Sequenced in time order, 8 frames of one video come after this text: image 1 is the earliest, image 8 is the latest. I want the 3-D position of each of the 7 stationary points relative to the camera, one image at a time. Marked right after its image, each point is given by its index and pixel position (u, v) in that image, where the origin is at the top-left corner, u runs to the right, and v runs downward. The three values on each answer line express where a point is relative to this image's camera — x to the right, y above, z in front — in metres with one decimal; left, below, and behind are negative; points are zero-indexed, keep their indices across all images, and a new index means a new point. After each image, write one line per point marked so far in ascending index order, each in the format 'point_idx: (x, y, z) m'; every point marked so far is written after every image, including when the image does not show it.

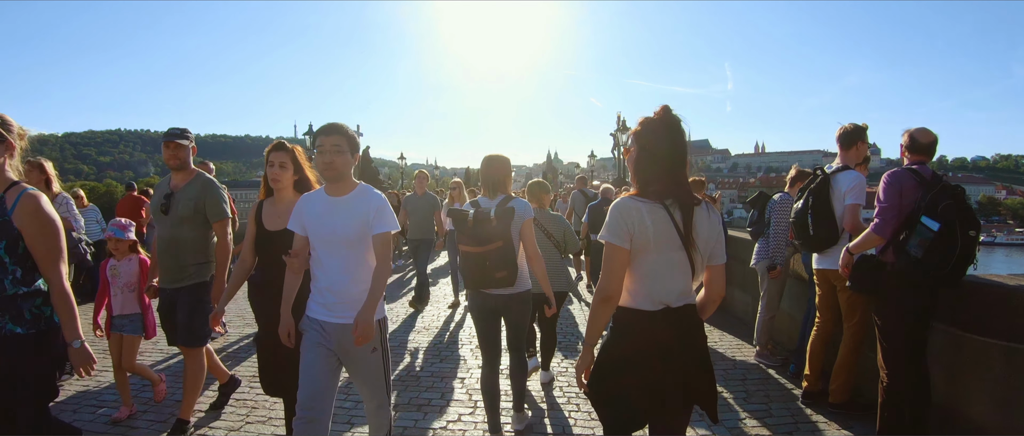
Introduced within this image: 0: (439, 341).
0: (-0.7, -1.1, +5.5) m
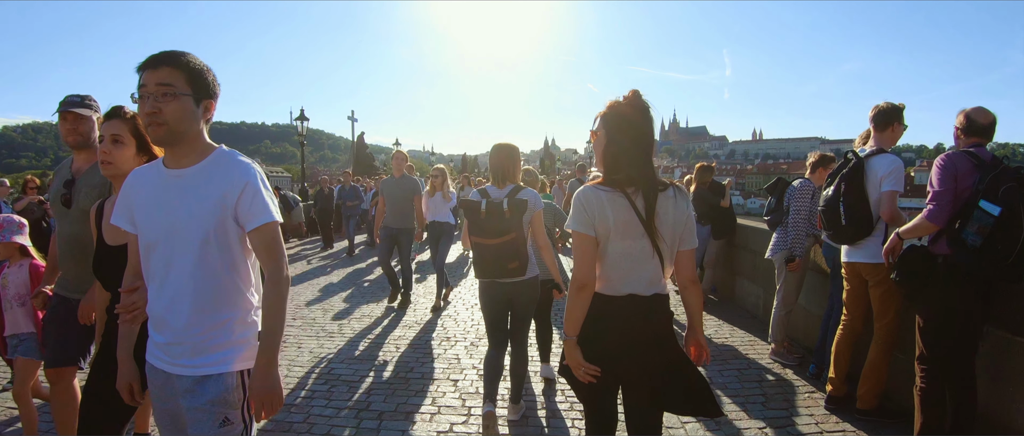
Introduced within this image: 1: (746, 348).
0: (-0.7, -1.0, +5.1) m
1: (+2.0, -1.1, +5.1) m
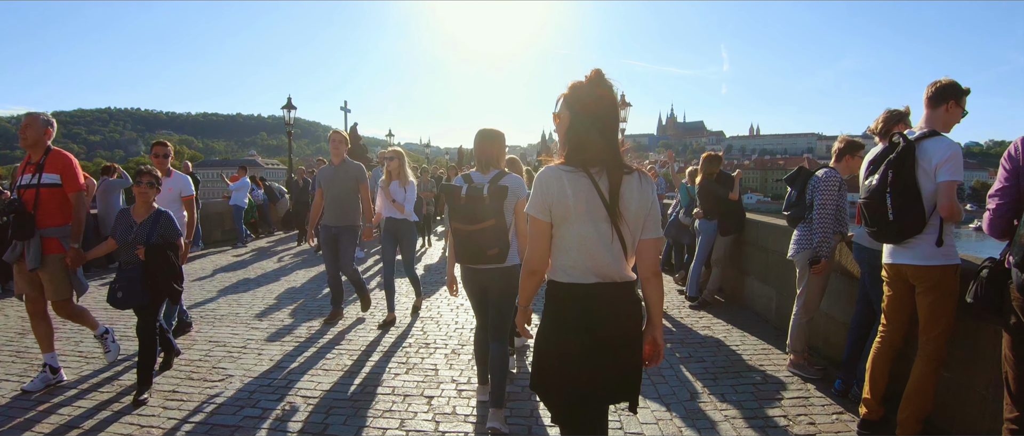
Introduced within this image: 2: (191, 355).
0: (-0.8, -1.0, +4.6) m
1: (+1.9, -1.1, +4.6) m
2: (-2.5, -1.1, +4.7) m
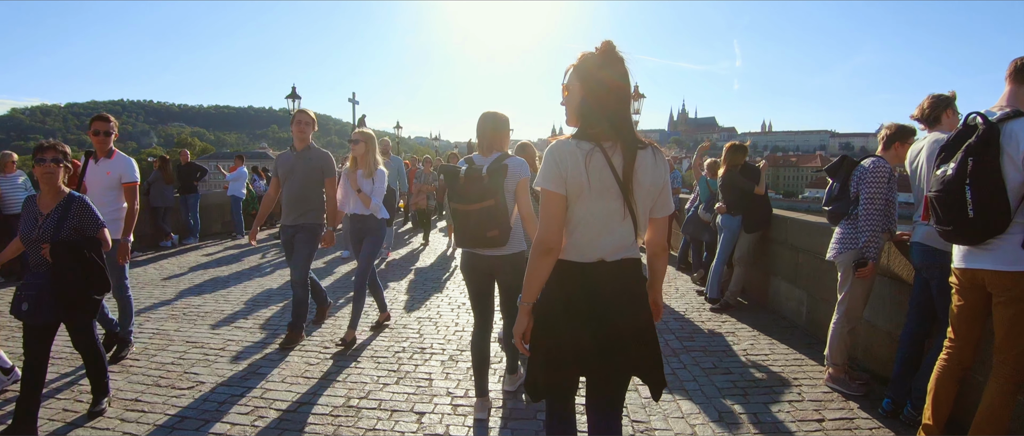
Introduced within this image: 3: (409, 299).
0: (-0.8, -0.9, +4.2) m
1: (+1.9, -1.0, +4.1) m
2: (-2.5, -1.0, +4.3) m
3: (-1.0, -0.8, +5.5) m
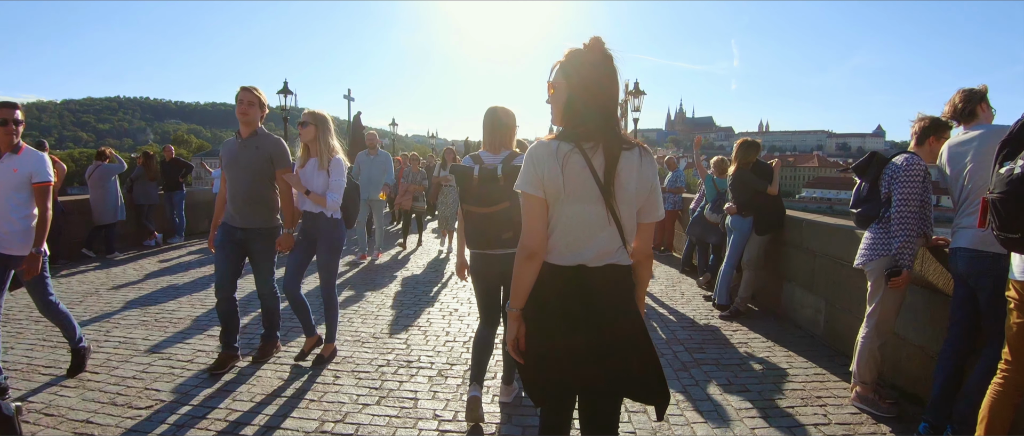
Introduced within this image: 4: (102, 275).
0: (-0.8, -0.9, +3.8) m
1: (+1.9, -1.1, +3.7) m
2: (-2.5, -1.0, +3.9) m
3: (-1.0, -0.8, +5.1) m
4: (-5.4, -0.7, +7.7) m
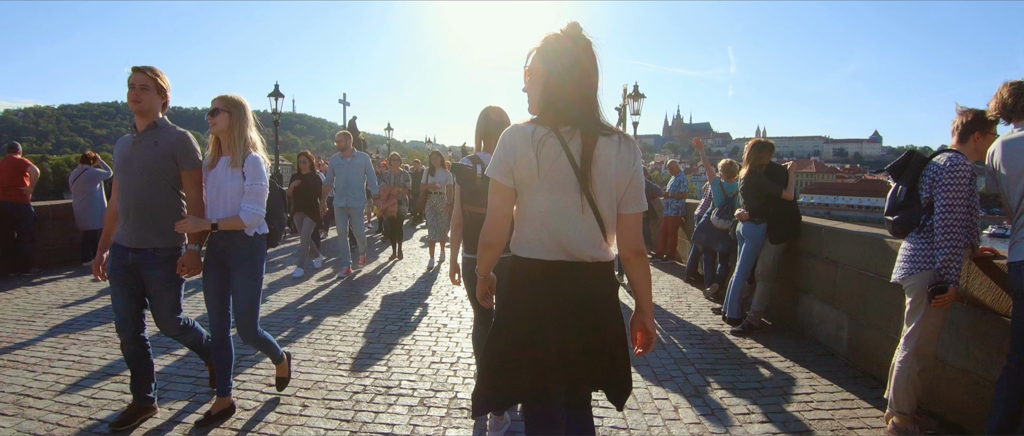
0: (-0.9, -1.0, +3.4) m
1: (+1.9, -1.1, +3.3) m
2: (-2.6, -1.1, +3.5) m
3: (-1.0, -0.8, +4.7) m
4: (-5.4, -0.8, +7.3) m
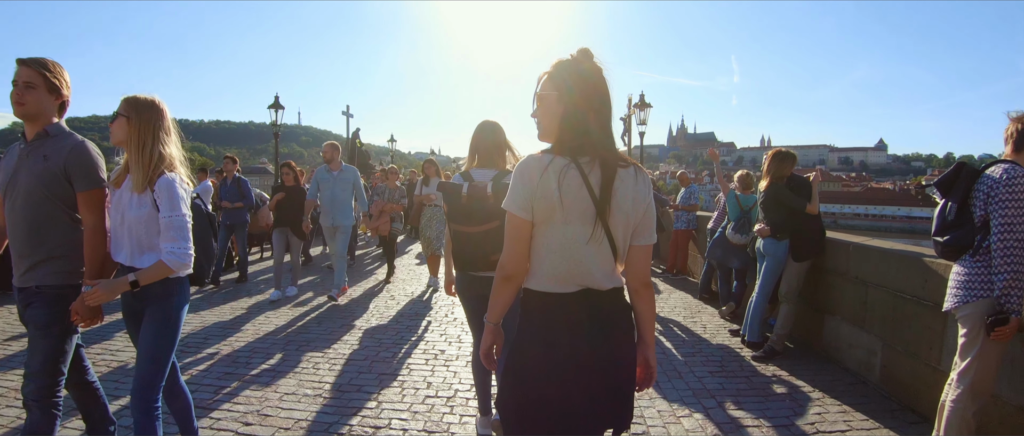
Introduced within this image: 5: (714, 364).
0: (-0.9, -1.1, +3.0) m
1: (+1.9, -1.2, +3.0) m
2: (-2.6, -1.2, +3.1) m
3: (-1.0, -0.9, +4.3) m
4: (-5.4, -1.0, +7.0) m
5: (+1.5, -1.1, +4.4) m
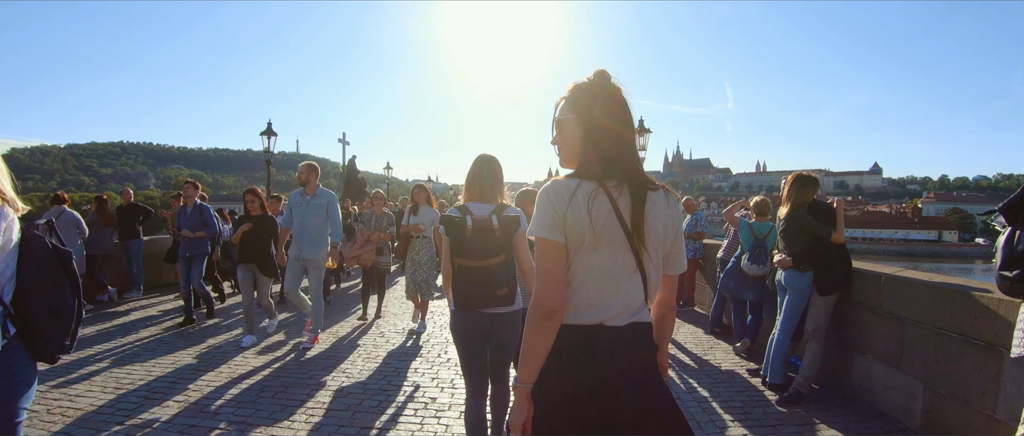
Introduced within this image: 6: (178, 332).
0: (-0.9, -1.2, +2.6) m
1: (+1.9, -1.3, +2.5) m
2: (-2.6, -1.3, +2.7) m
3: (-1.0, -1.2, +3.9) m
4: (-5.4, -1.4, +6.6) m
5: (+1.5, -1.3, +4.0) m
6: (-3.2, -1.1, +5.7) m
